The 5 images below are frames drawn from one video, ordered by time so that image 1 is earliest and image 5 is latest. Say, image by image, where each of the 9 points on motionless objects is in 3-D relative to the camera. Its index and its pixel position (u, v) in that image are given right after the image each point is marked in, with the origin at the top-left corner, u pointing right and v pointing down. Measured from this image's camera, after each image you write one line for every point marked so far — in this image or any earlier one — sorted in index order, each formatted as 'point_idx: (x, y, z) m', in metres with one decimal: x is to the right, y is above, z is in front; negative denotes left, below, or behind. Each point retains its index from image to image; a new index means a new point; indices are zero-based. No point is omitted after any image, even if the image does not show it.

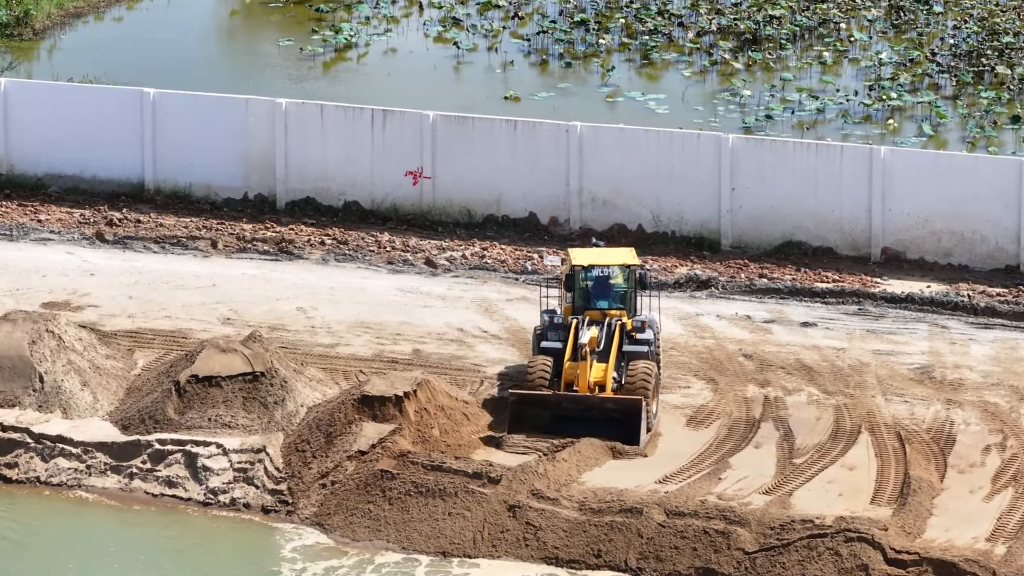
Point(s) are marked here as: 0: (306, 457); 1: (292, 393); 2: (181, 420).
0: (-2.3, -1.9, +14.4) m
1: (-2.7, -1.3, +15.5) m
2: (-3.8, -1.6, +14.9) m
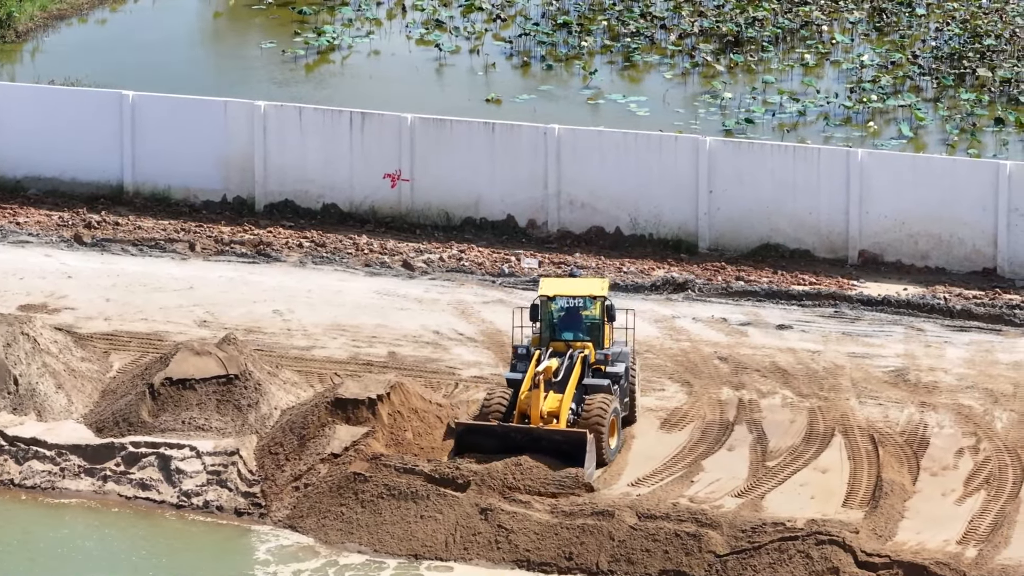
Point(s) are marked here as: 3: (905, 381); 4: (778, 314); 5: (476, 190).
0: (-2.6, -2.0, +14.5) m
1: (-3.0, -1.3, +15.5) m
2: (-4.2, -1.6, +14.9) m
3: (+5.0, -1.2, +16.1) m
4: (+3.7, -0.4, +17.5) m
5: (-0.6, +1.5, +19.5) m
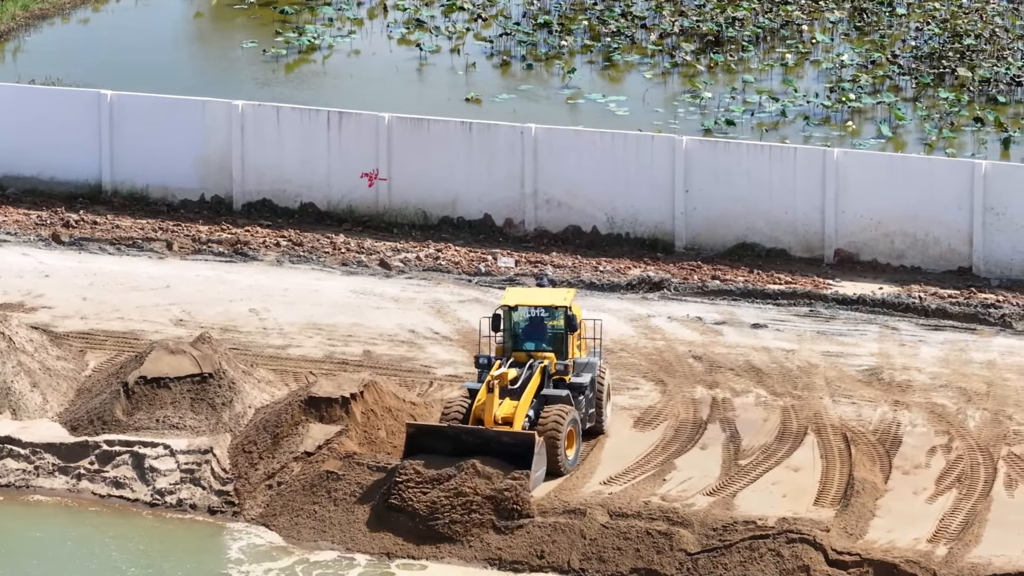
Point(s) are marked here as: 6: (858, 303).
0: (-3.0, -2.0, +14.5) m
1: (-3.4, -1.3, +15.5) m
2: (-4.5, -1.6, +14.9) m
3: (+4.7, -1.2, +16.2) m
4: (+3.4, -0.3, +17.6) m
5: (-0.9, +1.5, +19.6) m
6: (+4.8, -0.2, +17.6) m
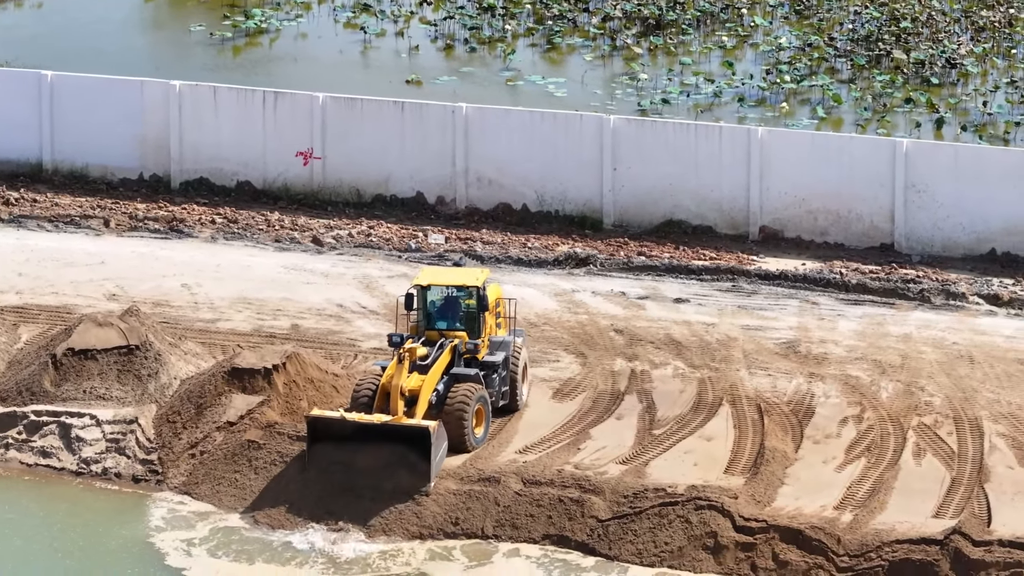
0: (-4.0, -1.6, +14.8) m
1: (-4.4, -1.0, +15.8) m
2: (-5.5, -1.2, +15.2) m
3: (+3.7, -0.8, +16.4) m
4: (+2.3, 0.0, +17.8) m
5: (-1.9, +1.9, +19.8) m
6: (+3.8, +0.1, +17.9) m
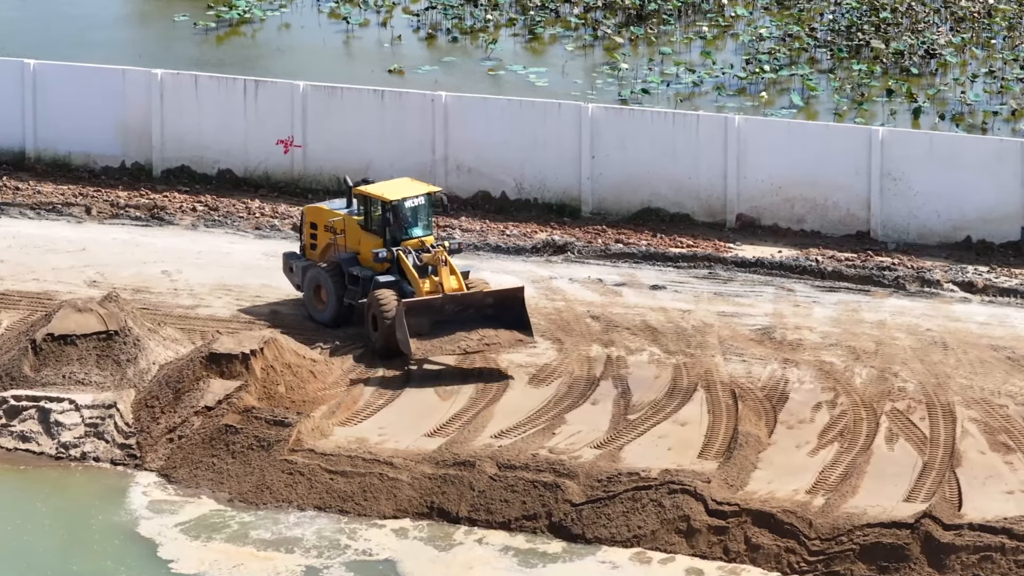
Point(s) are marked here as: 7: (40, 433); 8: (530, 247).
0: (-4.3, -1.4, +14.9) m
1: (-4.7, -0.8, +15.9) m
2: (-5.8, -1.1, +15.3) m
3: (+3.4, -0.7, +16.5) m
4: (+2.0, +0.2, +17.9) m
5: (-2.2, +2.1, +19.9) m
6: (+3.5, +0.3, +18.0) m
7: (-5.6, -1.6, +14.6) m
8: (+0.3, +0.6, +18.5) m
